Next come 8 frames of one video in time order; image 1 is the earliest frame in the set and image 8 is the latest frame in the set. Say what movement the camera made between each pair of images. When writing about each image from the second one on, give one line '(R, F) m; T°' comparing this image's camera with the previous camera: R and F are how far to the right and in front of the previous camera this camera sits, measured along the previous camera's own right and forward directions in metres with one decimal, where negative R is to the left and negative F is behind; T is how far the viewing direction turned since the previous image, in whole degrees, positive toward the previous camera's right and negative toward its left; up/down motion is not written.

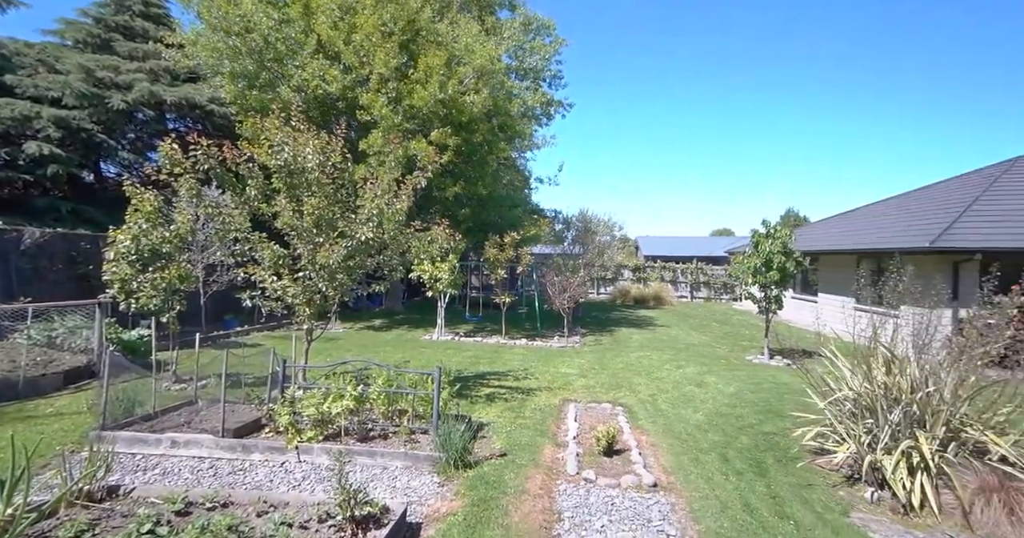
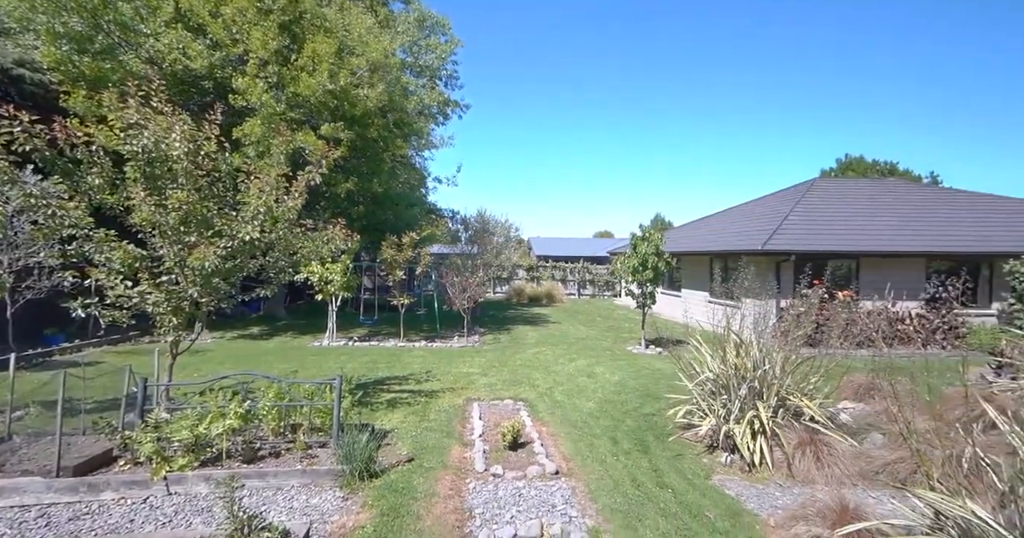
(0.0, -0.7) m; +11°
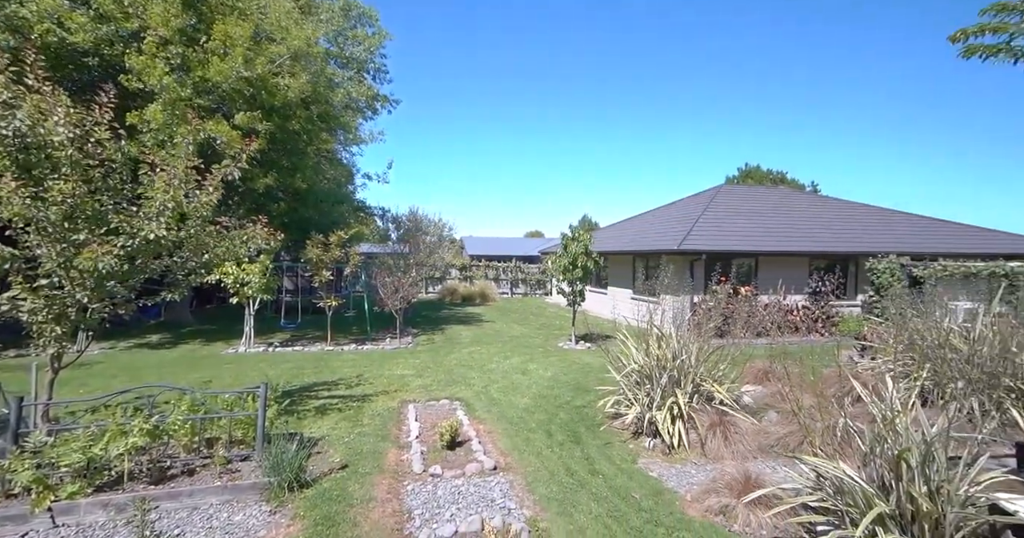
(0.0, -0.4) m; +7°
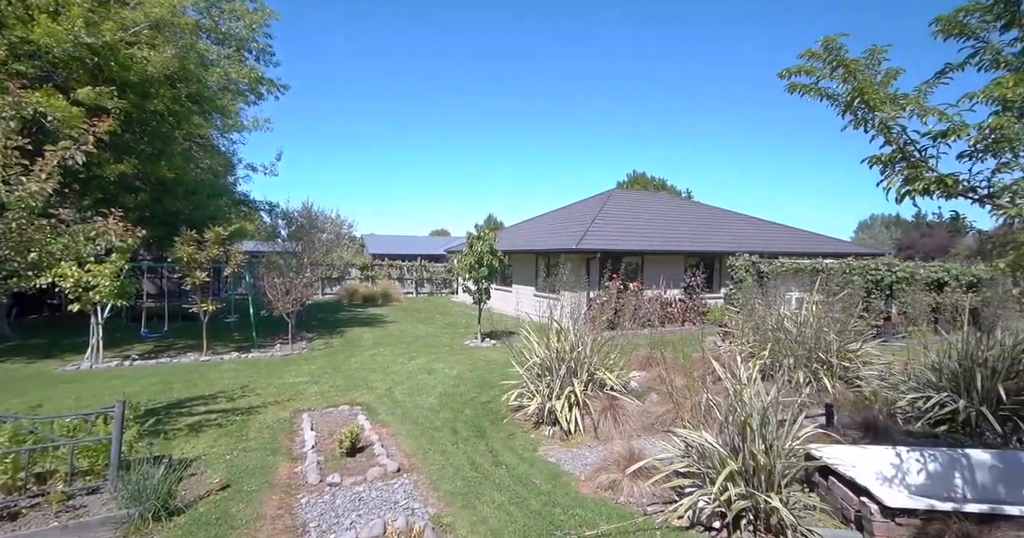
(0.0, -0.4) m; +10°
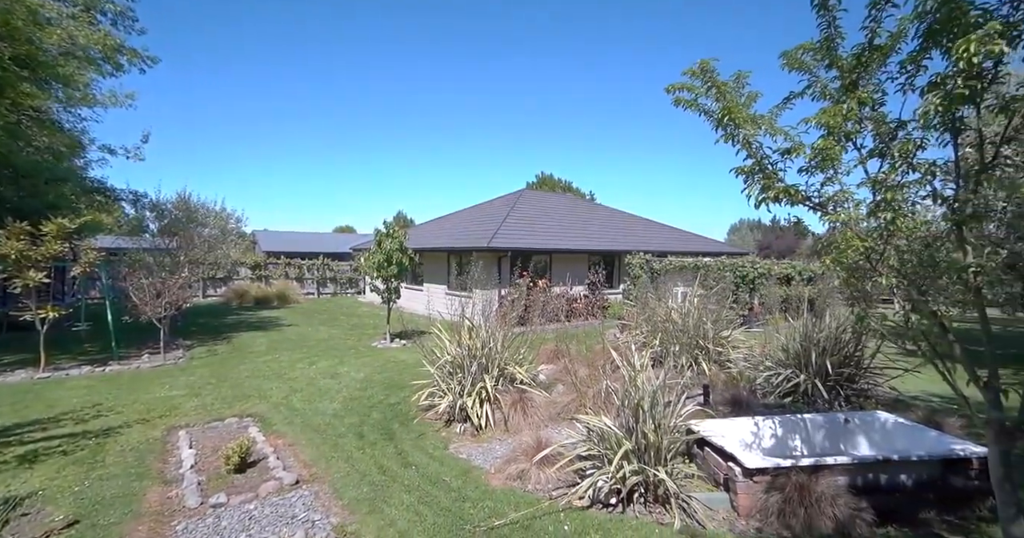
(0.0, -0.2) m; +9°
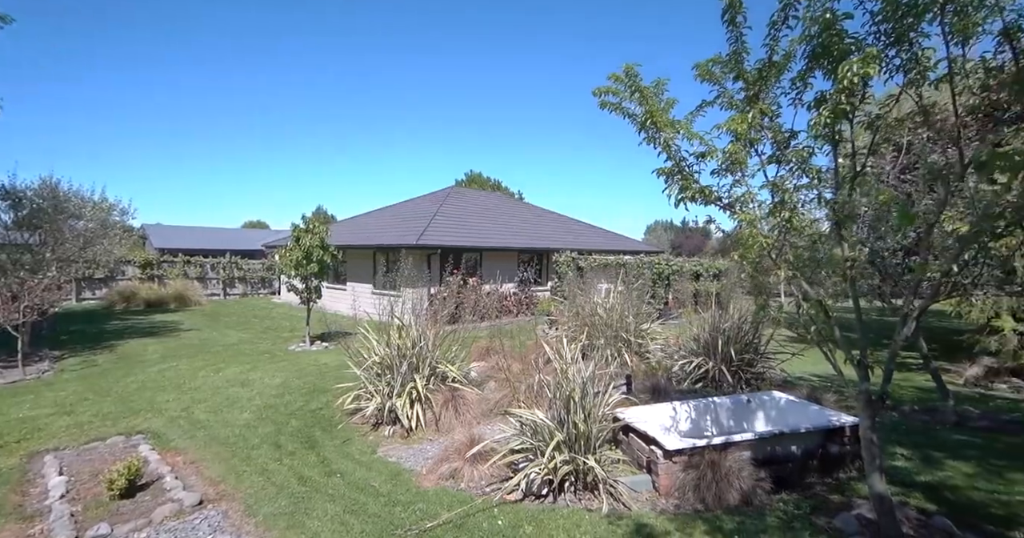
(0.0, -0.1) m; +7°
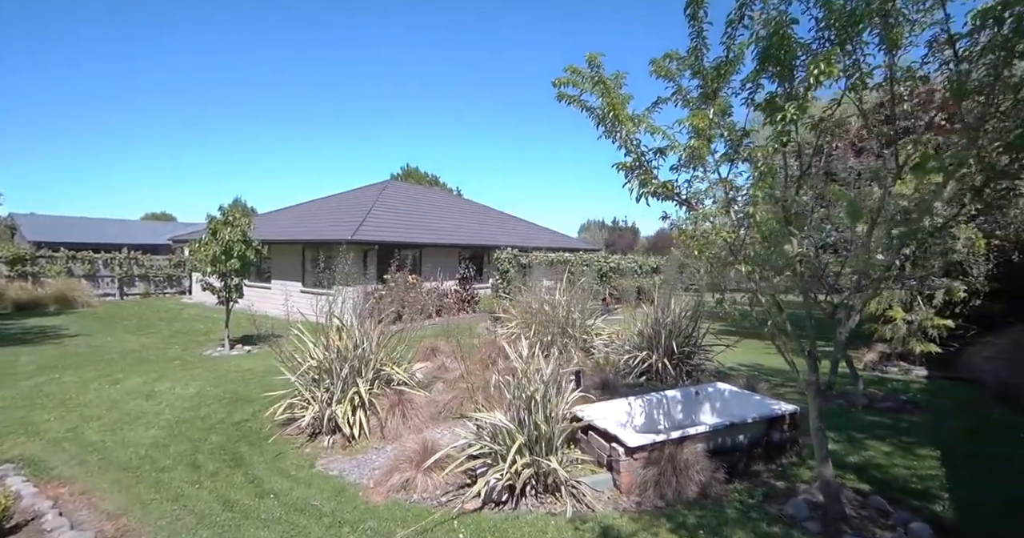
(-0.2, +0.1) m; +7°
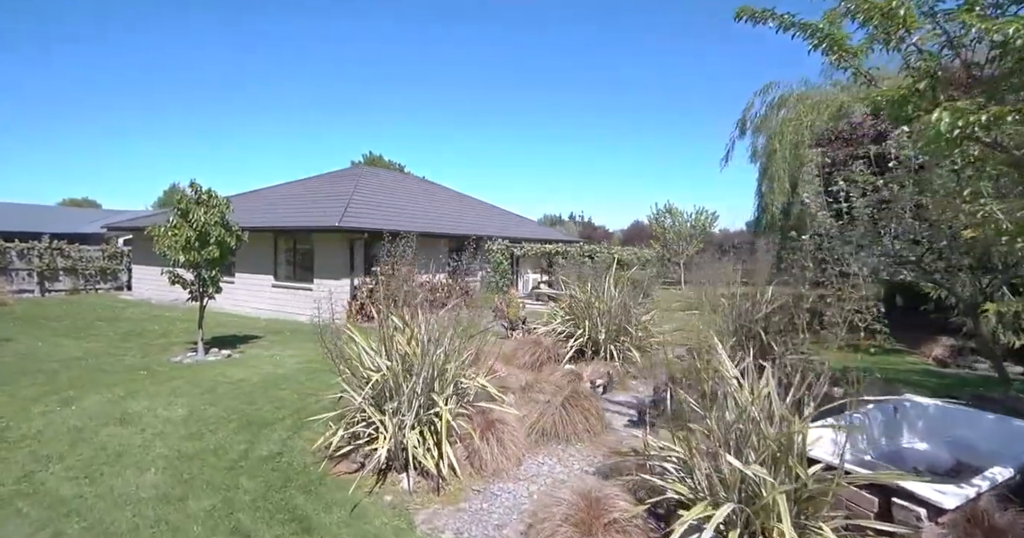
(-1.4, +1.3) m; +5°
